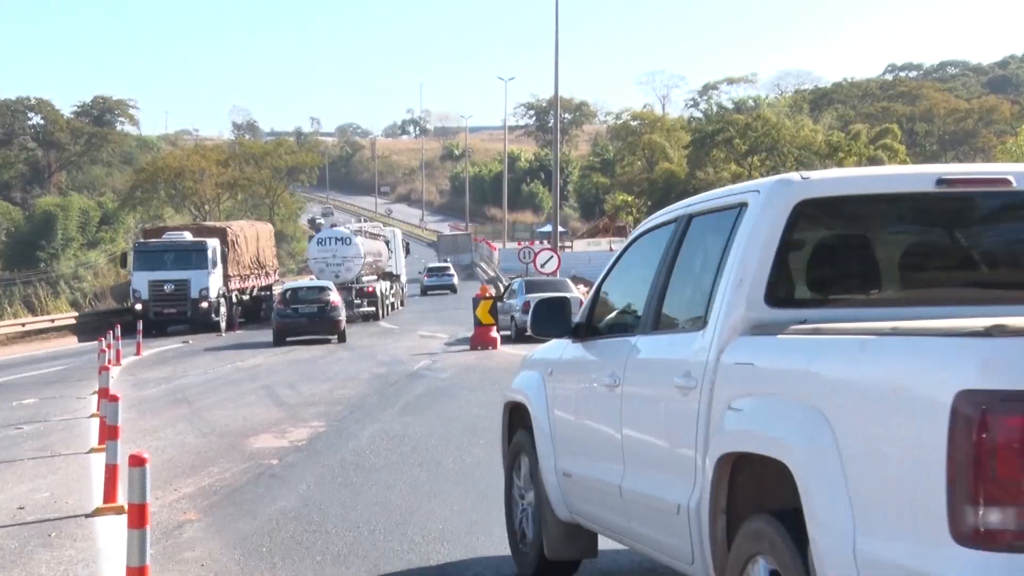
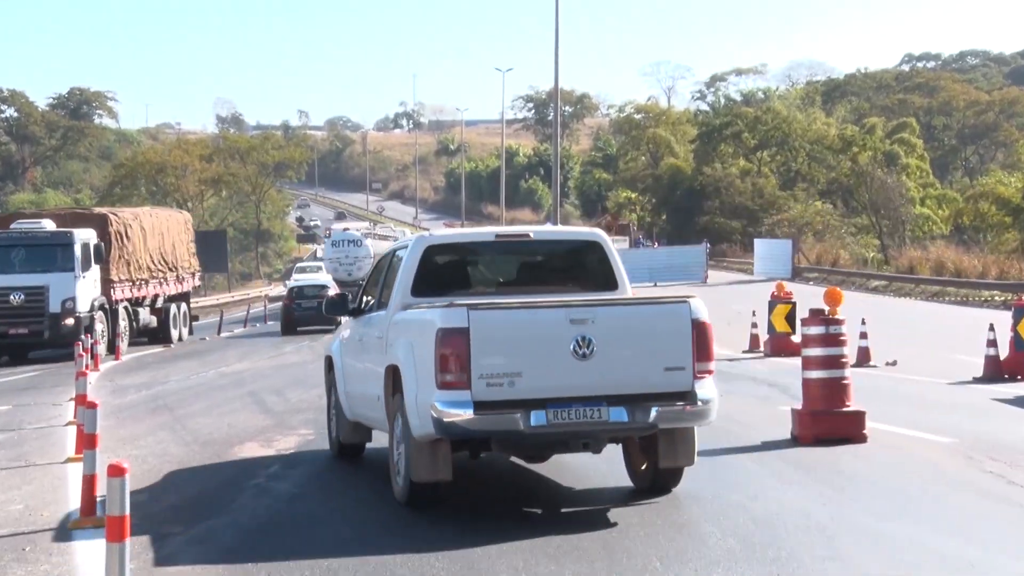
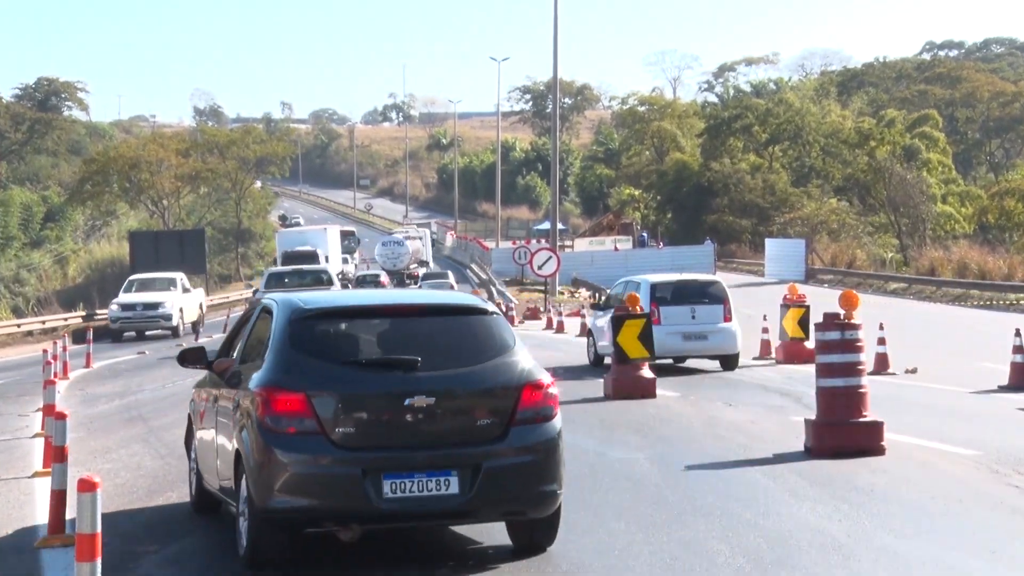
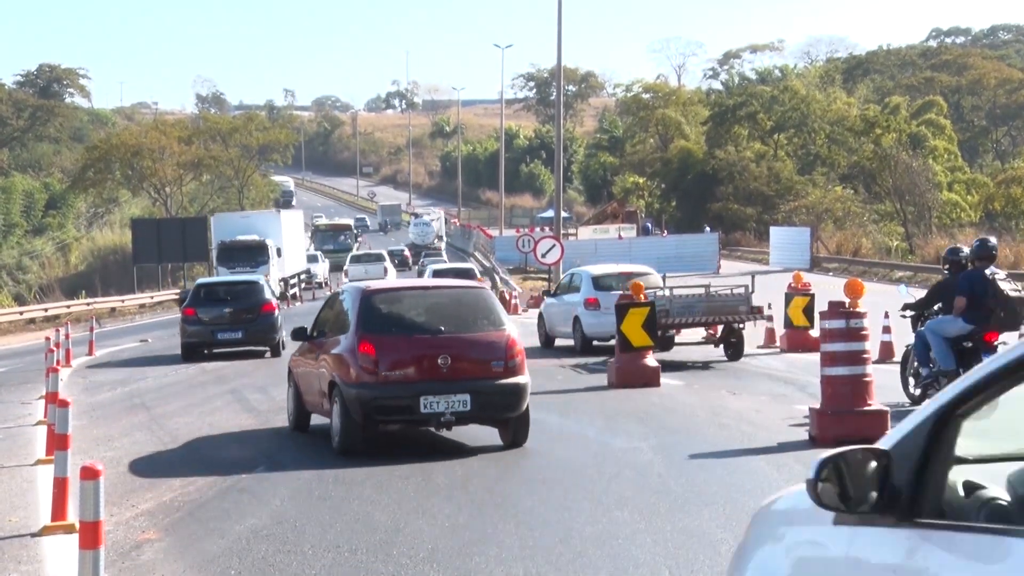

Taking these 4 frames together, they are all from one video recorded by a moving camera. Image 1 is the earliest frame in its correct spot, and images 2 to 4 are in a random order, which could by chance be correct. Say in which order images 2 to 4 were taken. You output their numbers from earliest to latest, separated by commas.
2, 3, 4
